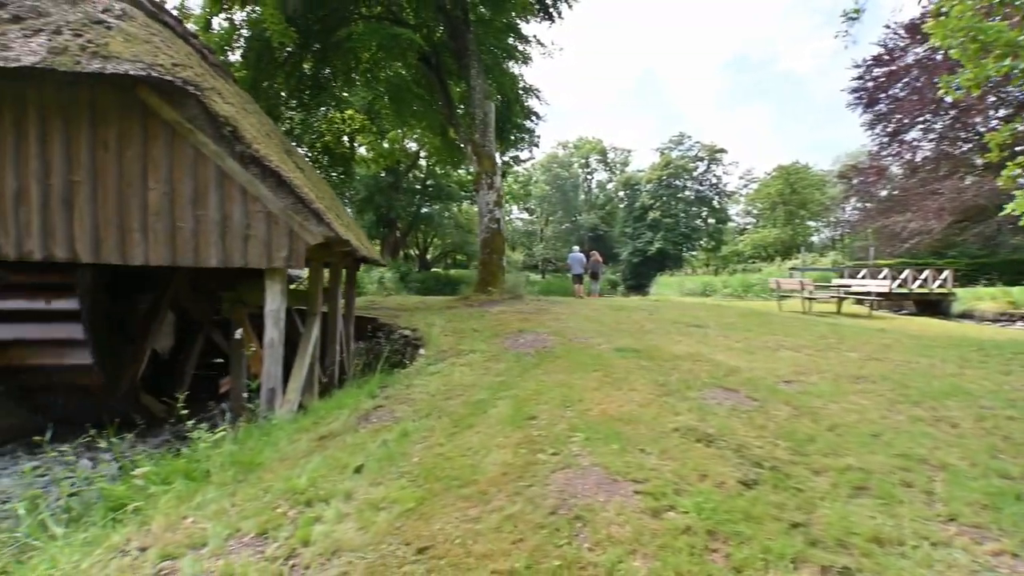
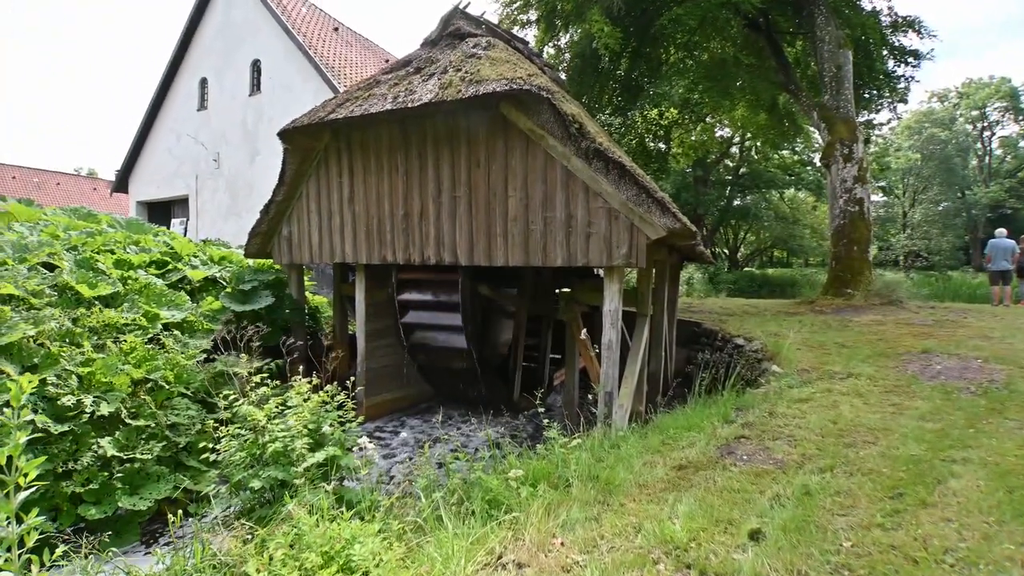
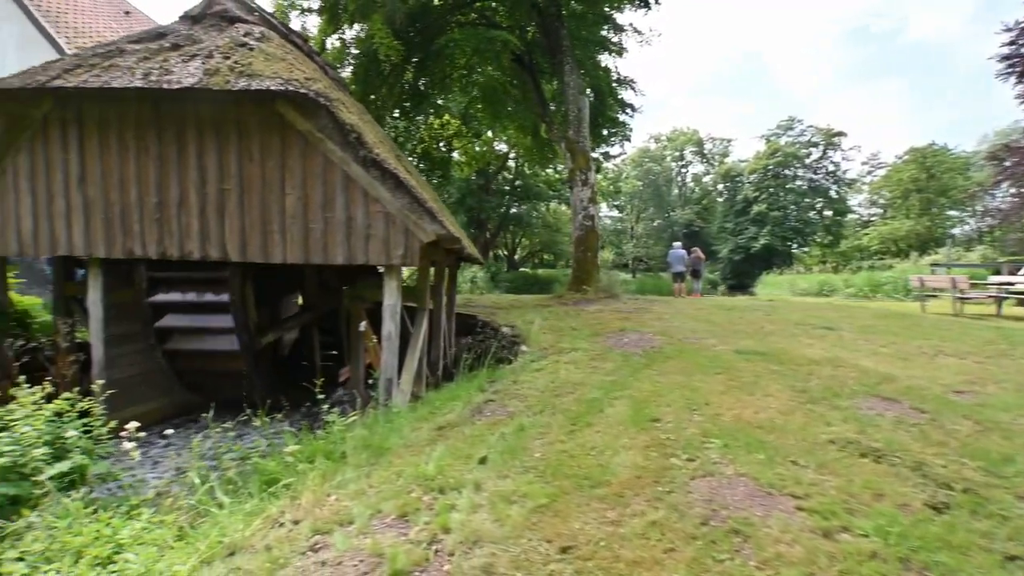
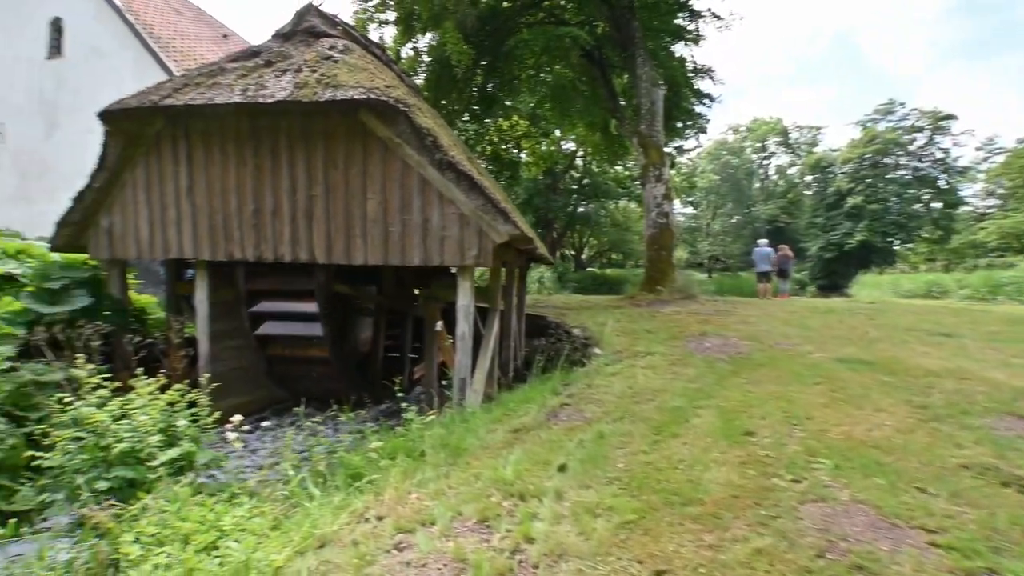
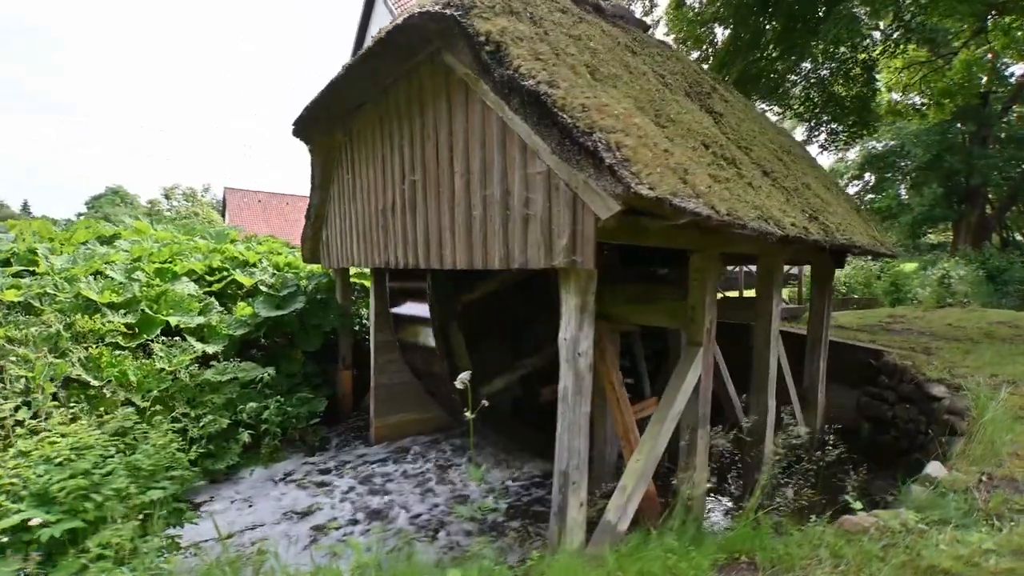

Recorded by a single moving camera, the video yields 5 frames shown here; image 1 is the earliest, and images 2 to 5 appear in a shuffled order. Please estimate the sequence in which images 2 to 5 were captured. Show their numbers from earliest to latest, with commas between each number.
3, 4, 2, 5
